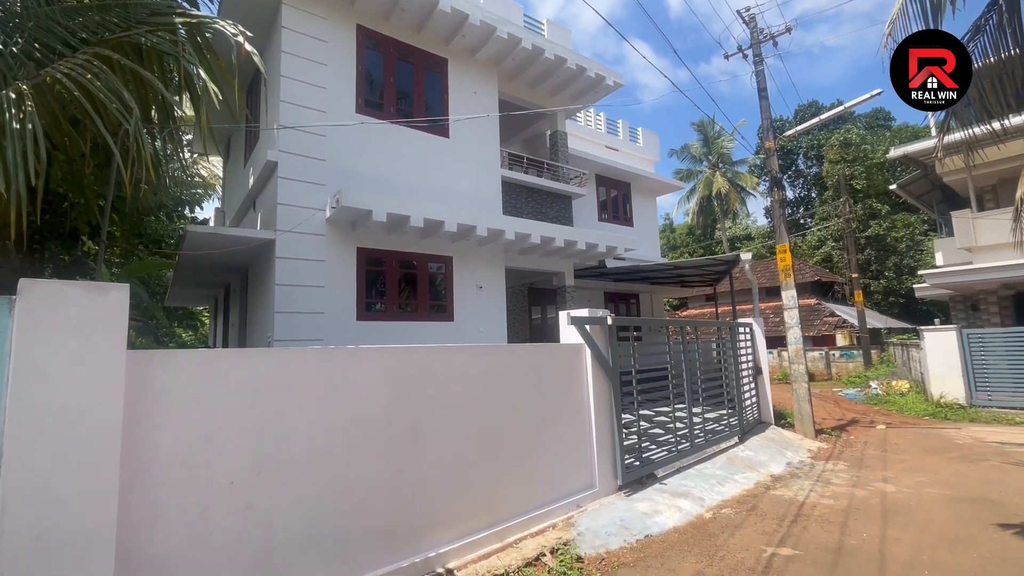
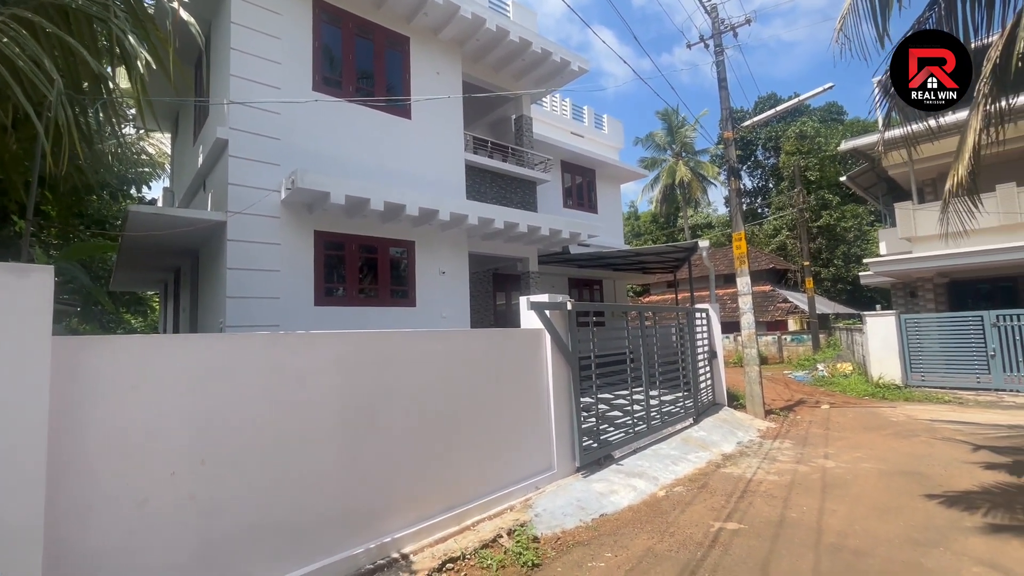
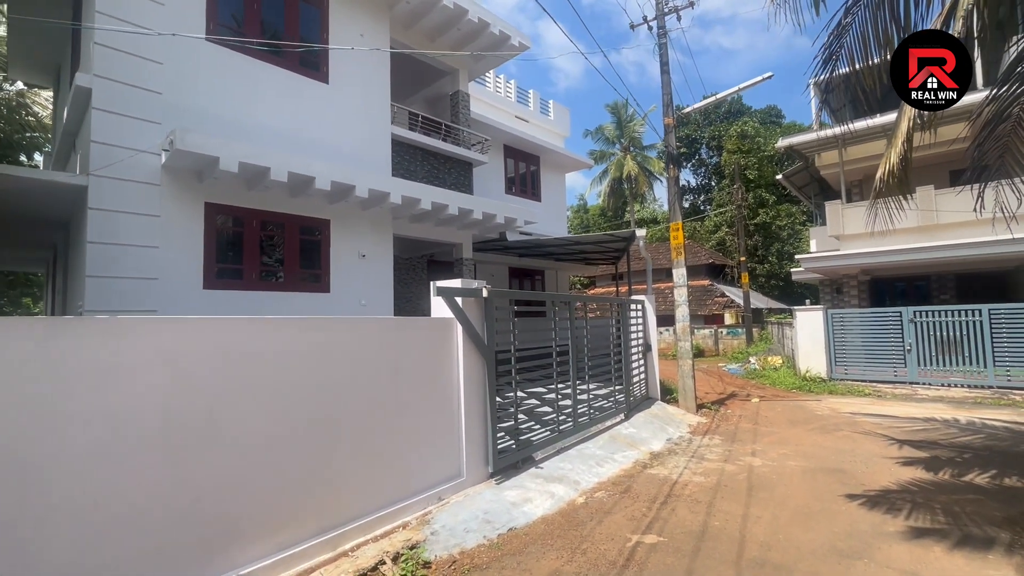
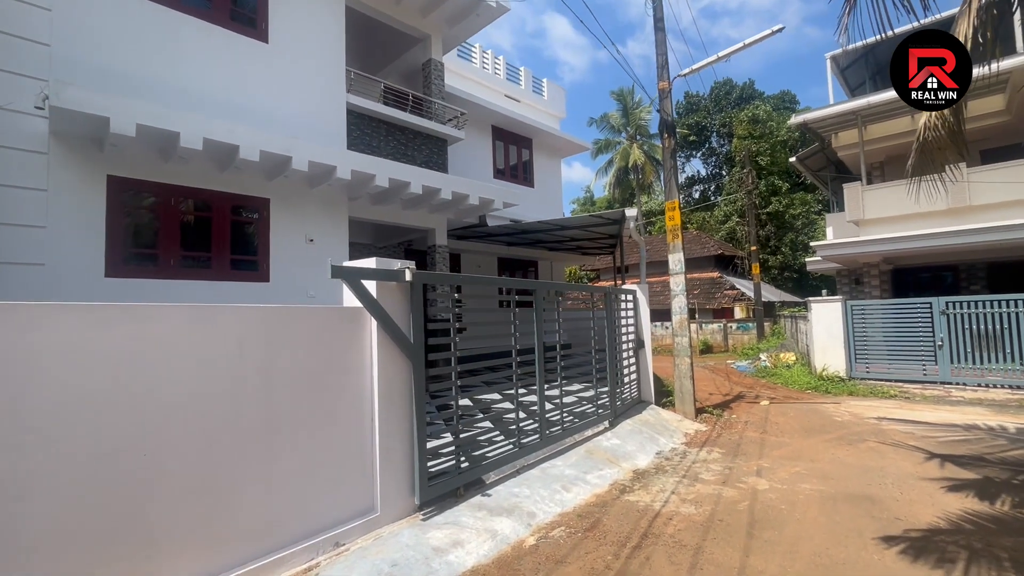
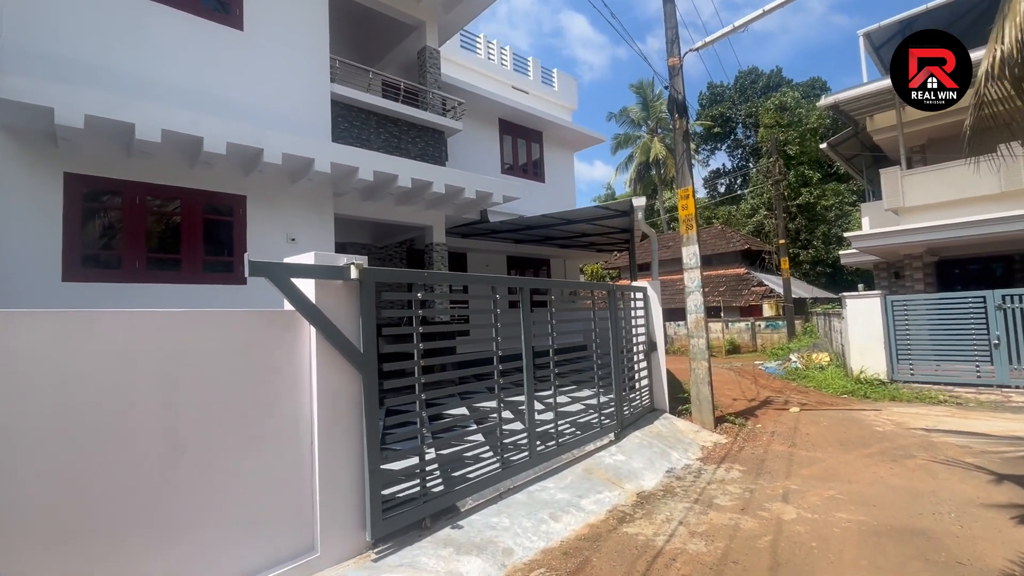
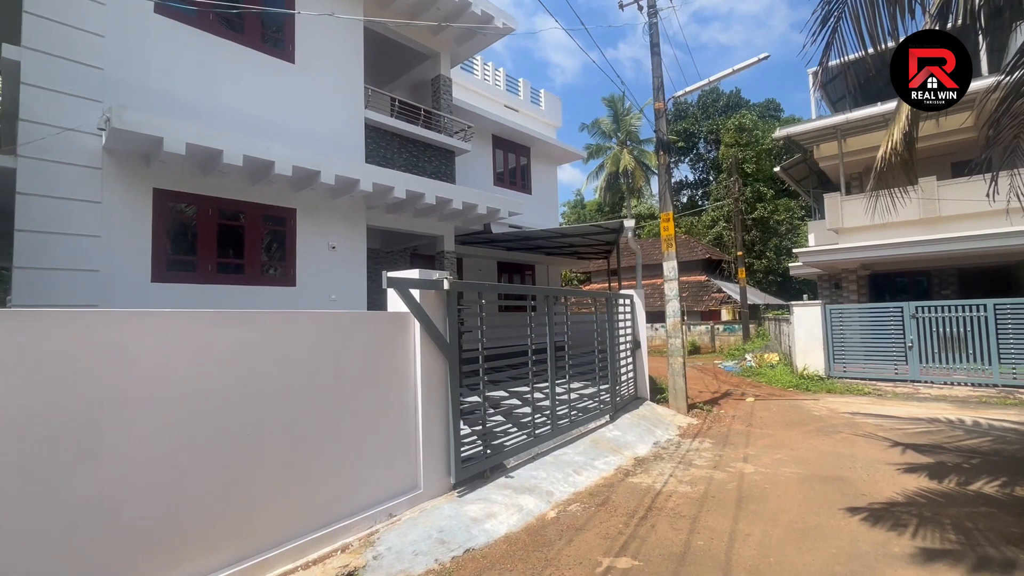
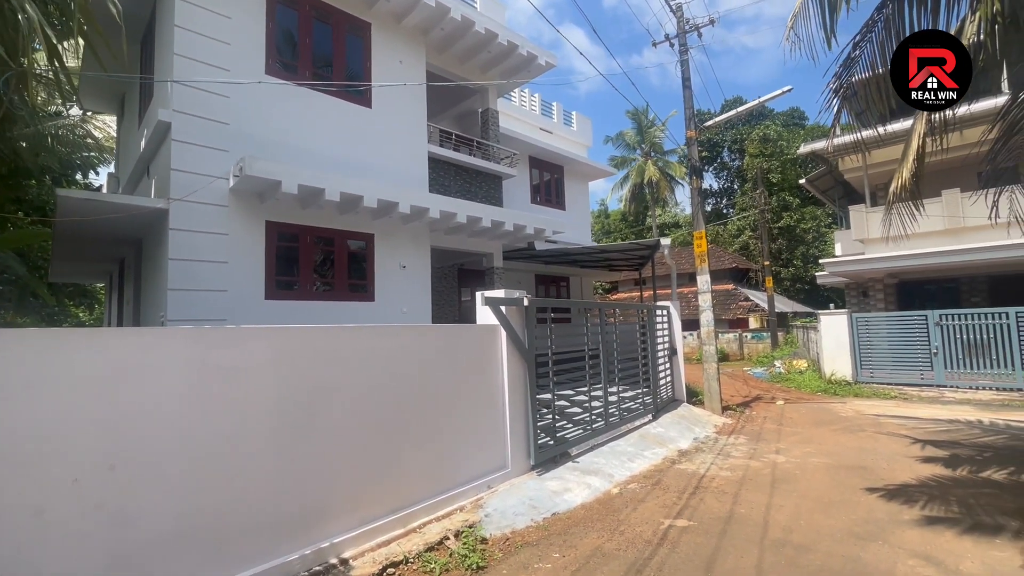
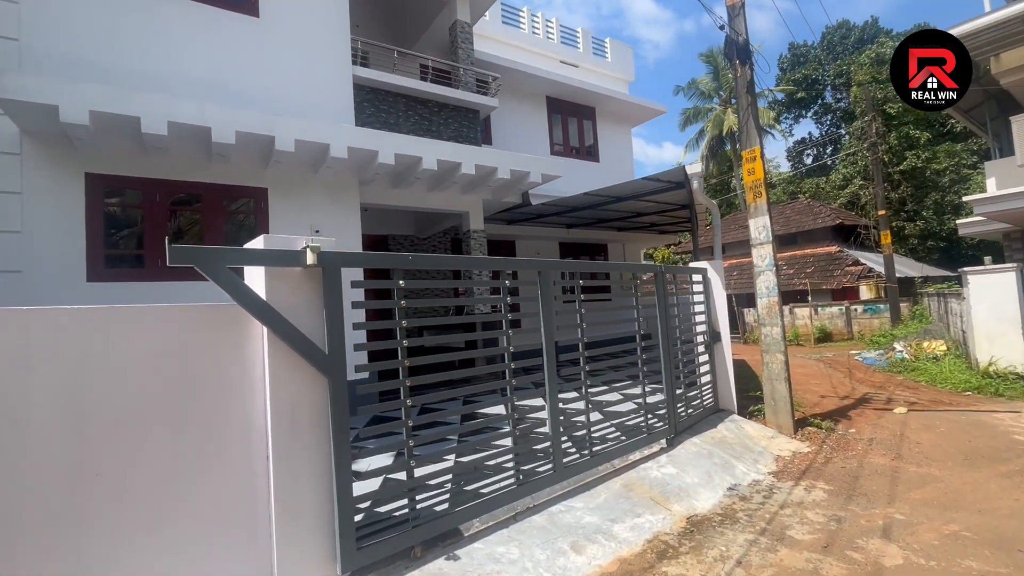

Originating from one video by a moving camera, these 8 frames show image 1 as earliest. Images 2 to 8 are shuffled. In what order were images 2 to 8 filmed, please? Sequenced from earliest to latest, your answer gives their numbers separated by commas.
2, 7, 3, 6, 4, 5, 8
